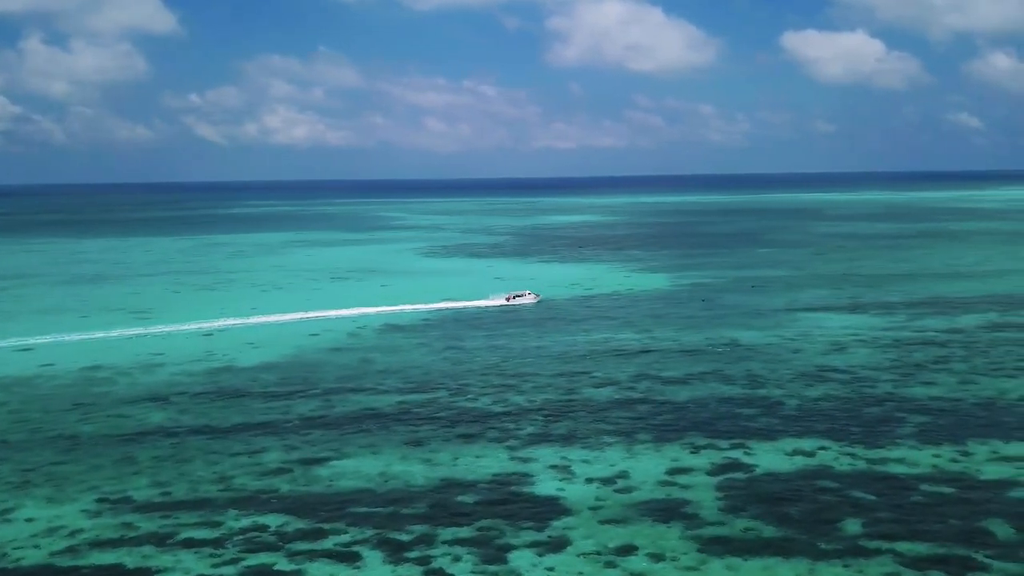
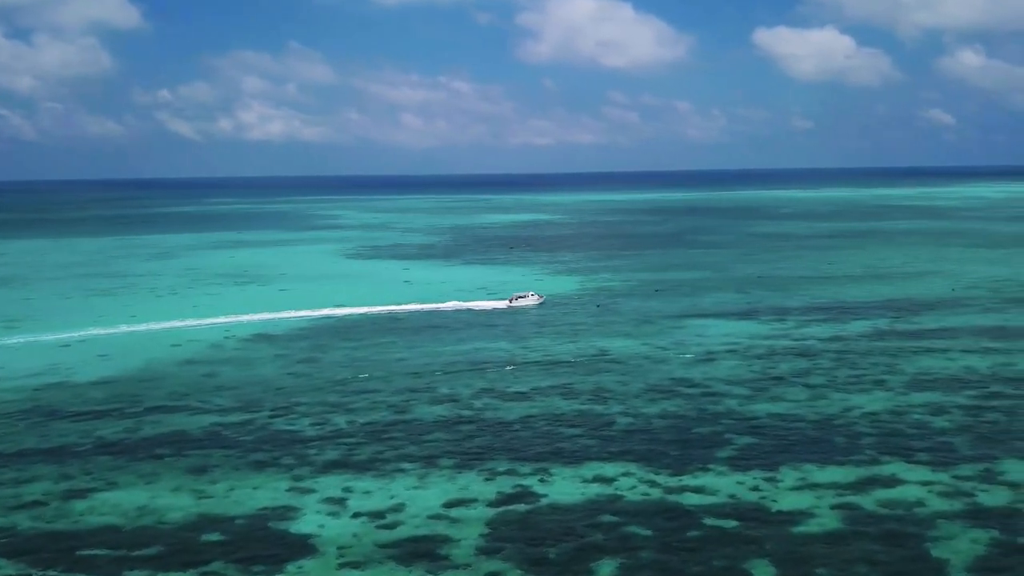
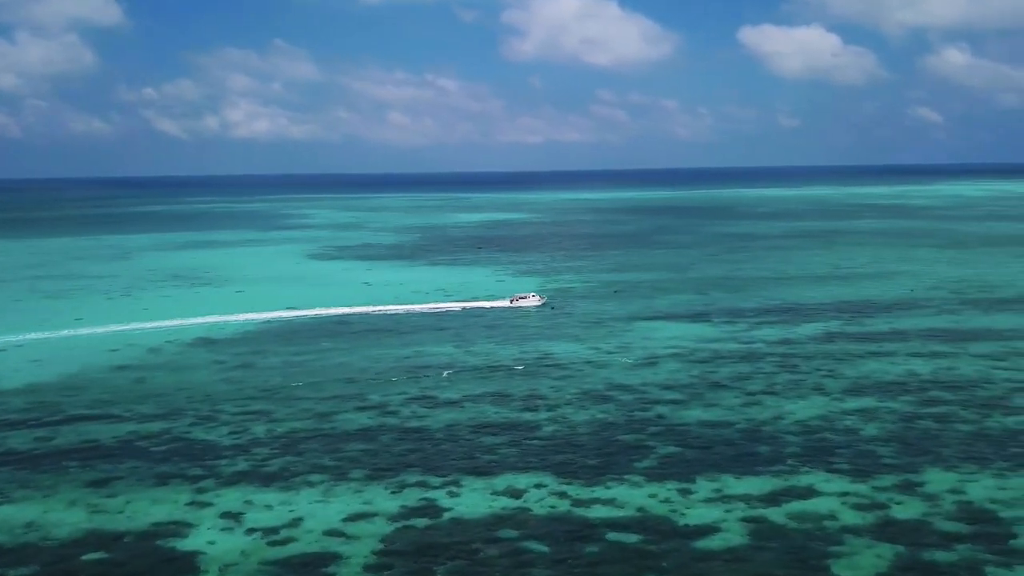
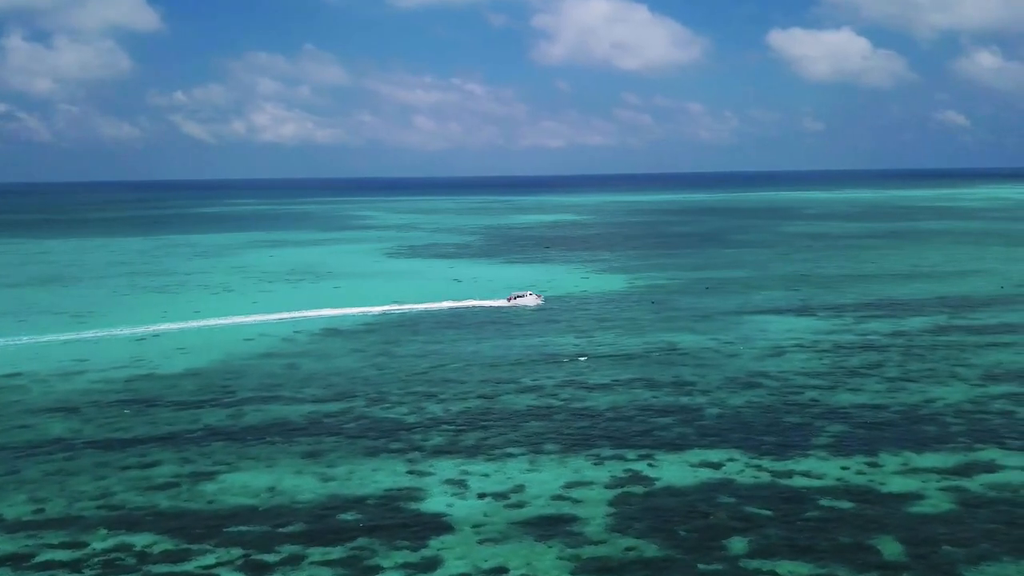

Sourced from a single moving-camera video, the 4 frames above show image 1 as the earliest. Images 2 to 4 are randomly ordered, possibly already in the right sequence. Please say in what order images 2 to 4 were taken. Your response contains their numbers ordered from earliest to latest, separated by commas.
4, 2, 3
